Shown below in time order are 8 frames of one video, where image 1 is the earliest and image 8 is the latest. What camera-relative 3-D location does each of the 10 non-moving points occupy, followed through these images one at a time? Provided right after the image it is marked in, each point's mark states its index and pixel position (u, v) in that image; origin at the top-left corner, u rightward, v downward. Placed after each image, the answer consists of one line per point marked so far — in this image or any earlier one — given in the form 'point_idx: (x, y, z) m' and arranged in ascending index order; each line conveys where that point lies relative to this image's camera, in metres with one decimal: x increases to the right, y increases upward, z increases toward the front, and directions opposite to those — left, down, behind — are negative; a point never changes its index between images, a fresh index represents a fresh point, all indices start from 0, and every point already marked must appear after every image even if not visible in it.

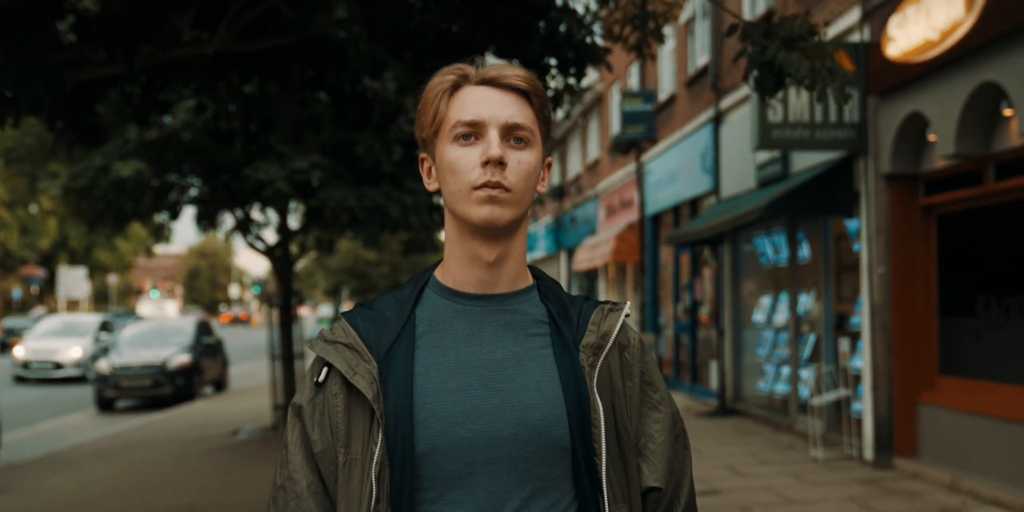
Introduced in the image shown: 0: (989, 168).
0: (+3.8, +0.7, +7.6) m
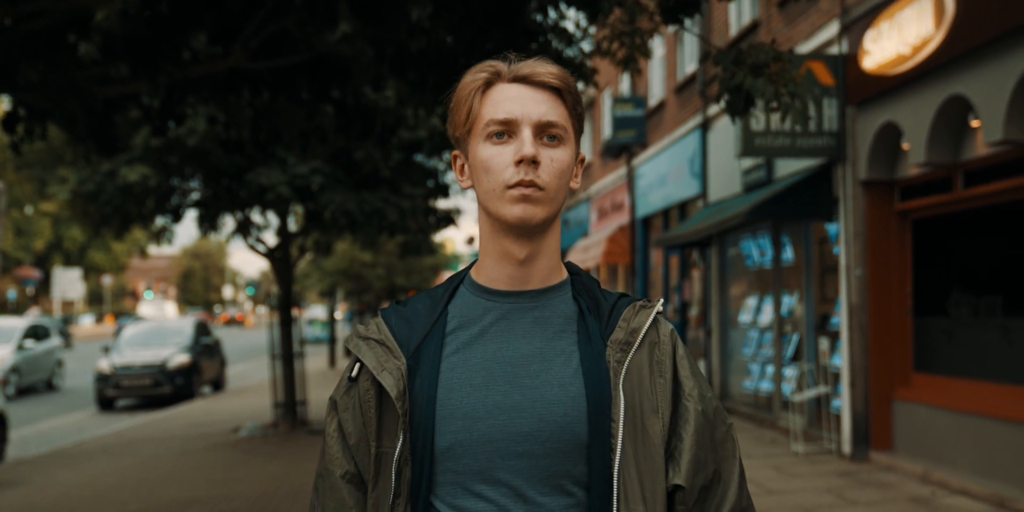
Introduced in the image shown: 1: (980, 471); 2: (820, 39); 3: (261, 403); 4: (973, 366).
0: (+3.7, +0.7, +8.0) m
1: (+3.7, -1.7, +7.5) m
2: (+3.2, +2.2, +9.9) m
3: (-4.6, -2.7, +17.7) m
4: (+3.8, -0.9, +8.0) m
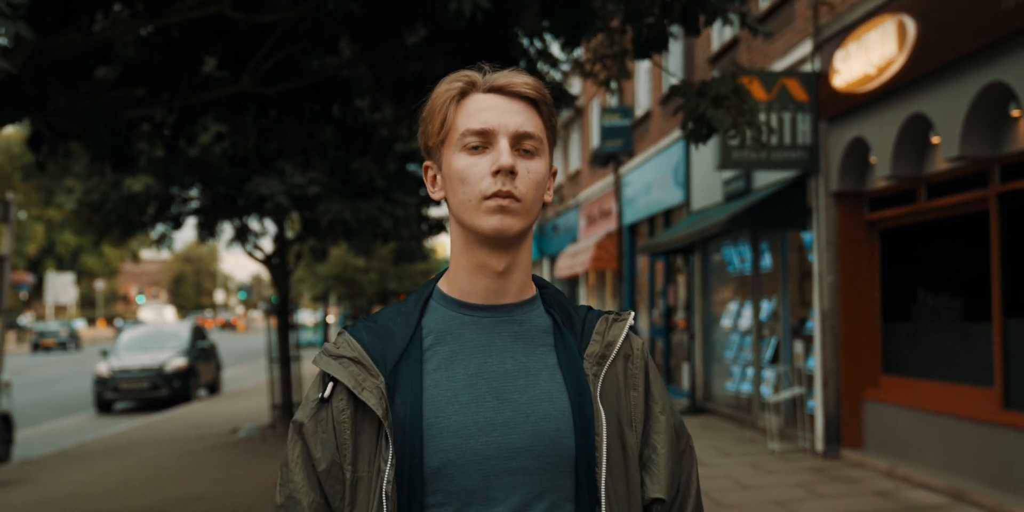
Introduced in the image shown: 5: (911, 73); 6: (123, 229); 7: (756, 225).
0: (+3.6, +0.6, +8.5) m
1: (+3.6, -1.8, +8.0) m
2: (+3.1, +2.2, +10.4) m
3: (-4.8, -2.8, +18.1) m
4: (+3.7, -1.0, +8.5) m
5: (+3.3, +1.5, +8.0) m
6: (-5.3, +0.4, +13.0) m
7: (+2.6, +0.3, +10.1) m
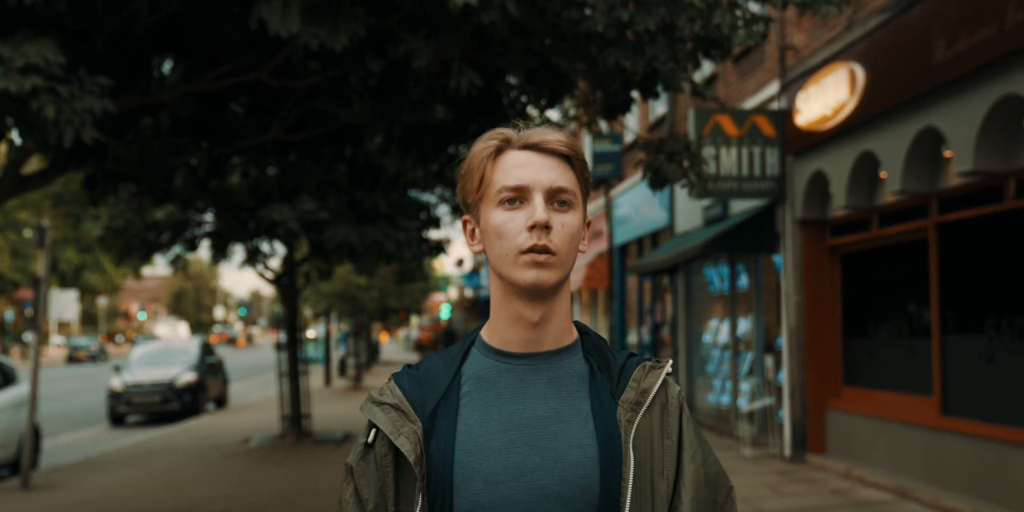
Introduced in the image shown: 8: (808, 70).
0: (+3.6, +0.4, +9.4) m
1: (+3.5, -2.0, +8.9) m
2: (+3.0, +1.9, +11.4) m
3: (-4.9, -3.2, +19.0) m
4: (+3.7, -1.2, +9.4) m
5: (+3.3, +1.3, +9.0) m
6: (-5.4, +0.1, +13.9) m
7: (+2.5, +0.1, +11.1) m
8: (+3.2, +2.0, +10.2) m
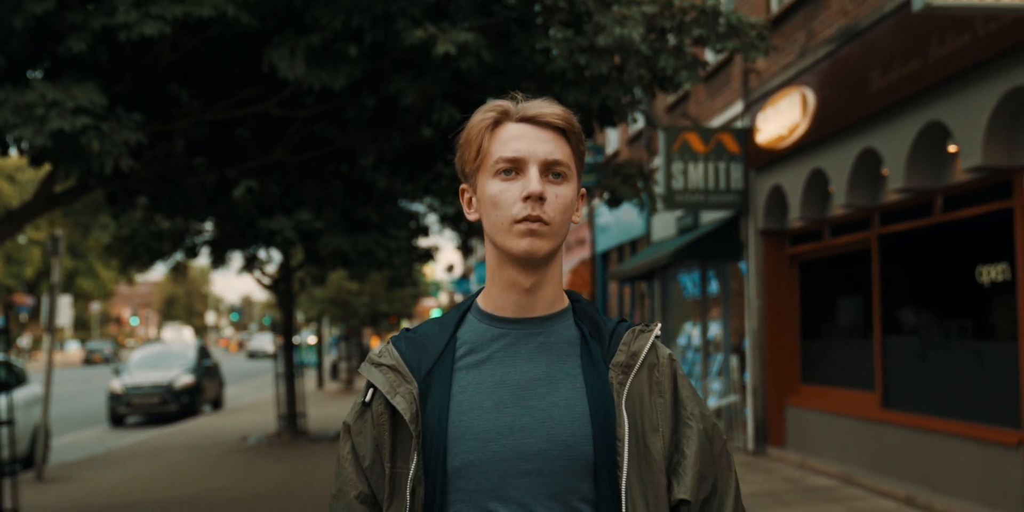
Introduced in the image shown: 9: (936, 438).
0: (+3.4, +0.3, +10.3) m
1: (+3.4, -2.1, +9.8) m
2: (+2.8, +1.8, +12.2) m
3: (-5.1, -3.3, +19.7) m
4: (+3.5, -1.3, +10.2) m
5: (+3.1, +1.2, +9.8) m
6: (-5.6, 0.0, +14.7) m
7: (+2.3, 0.0, +11.9) m
8: (+3.0, +1.9, +11.1) m
9: (+3.6, -1.5, +8.1) m
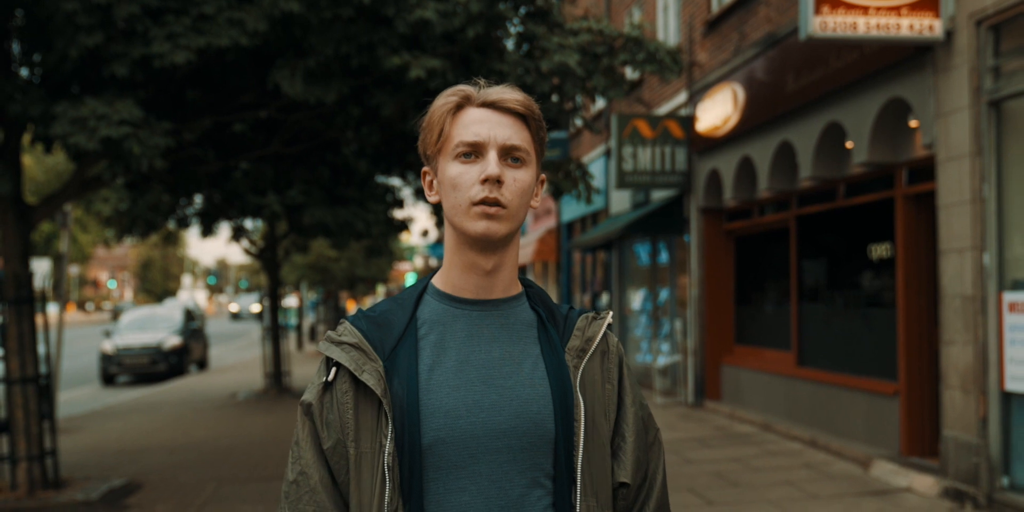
0: (+3.0, +0.6, +11.7) m
1: (+2.9, -1.8, +11.2) m
2: (+2.3, +2.2, +13.5) m
3: (-5.8, -2.7, +21.0) m
4: (+3.1, -1.0, +11.7) m
5: (+2.7, +1.5, +11.1) m
6: (-6.1, +0.4, +15.9) m
7: (+1.9, +0.3, +13.3) m
8: (+2.5, +2.2, +12.4) m
9: (+3.2, -1.3, +9.5) m
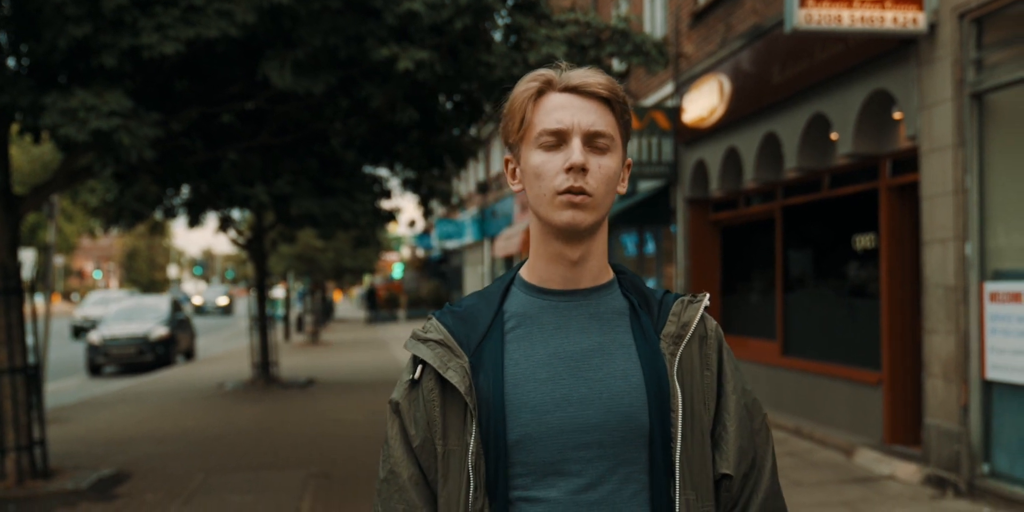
0: (+2.8, +0.7, +11.7) m
1: (+2.8, -1.7, +11.3) m
2: (+2.1, +2.3, +13.6) m
3: (-6.1, -2.4, +21.0) m
4: (+2.9, -0.9, +11.8) m
5: (+2.5, +1.6, +11.2) m
6: (-6.3, +0.6, +15.8) m
7: (+1.7, +0.5, +13.3) m
8: (+2.4, +2.3, +12.4) m
9: (+3.1, -1.2, +9.6) m
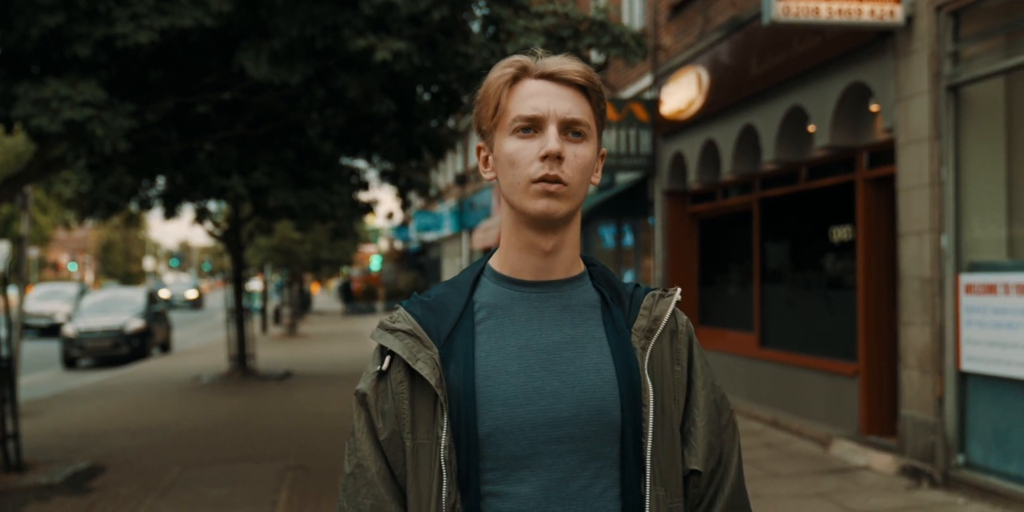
0: (+2.5, +0.8, +11.8) m
1: (+2.5, -1.6, +11.4) m
2: (+1.8, +2.4, +13.6) m
3: (-6.6, -2.3, +20.9) m
4: (+2.6, -0.8, +11.8) m
5: (+2.3, +1.7, +11.2) m
6: (-6.7, +0.7, +15.6) m
7: (+1.4, +0.6, +13.3) m
8: (+2.1, +2.4, +12.4) m
9: (+2.9, -1.2, +9.7) m
